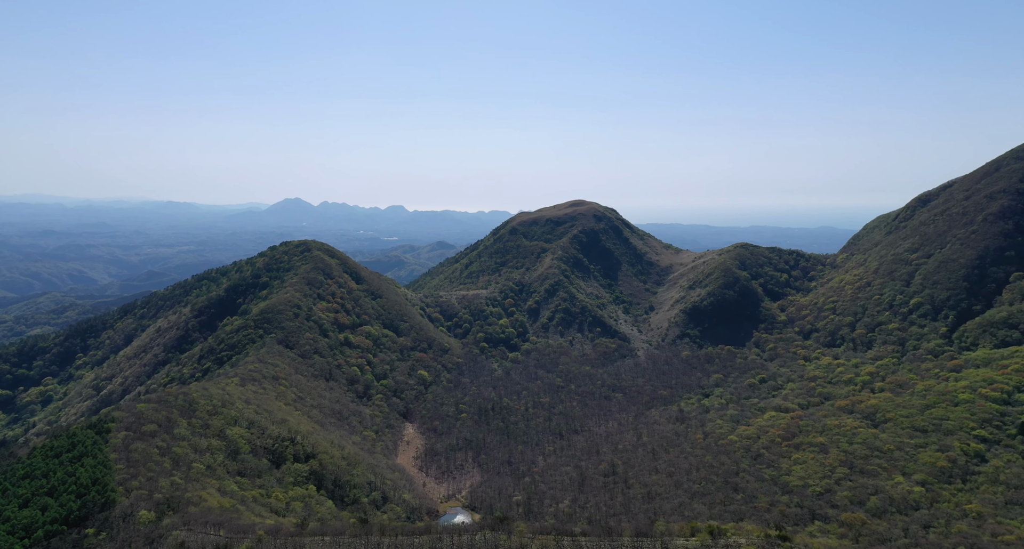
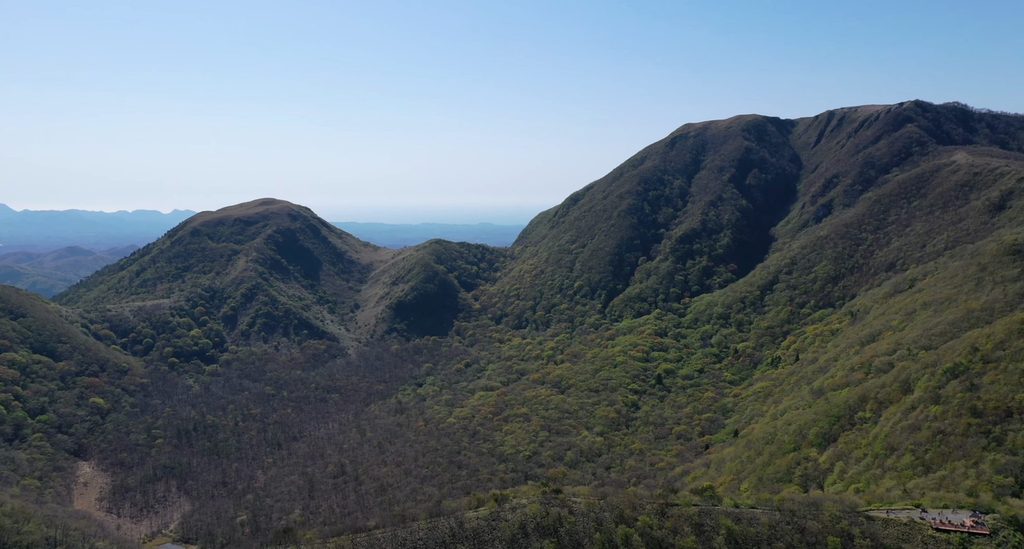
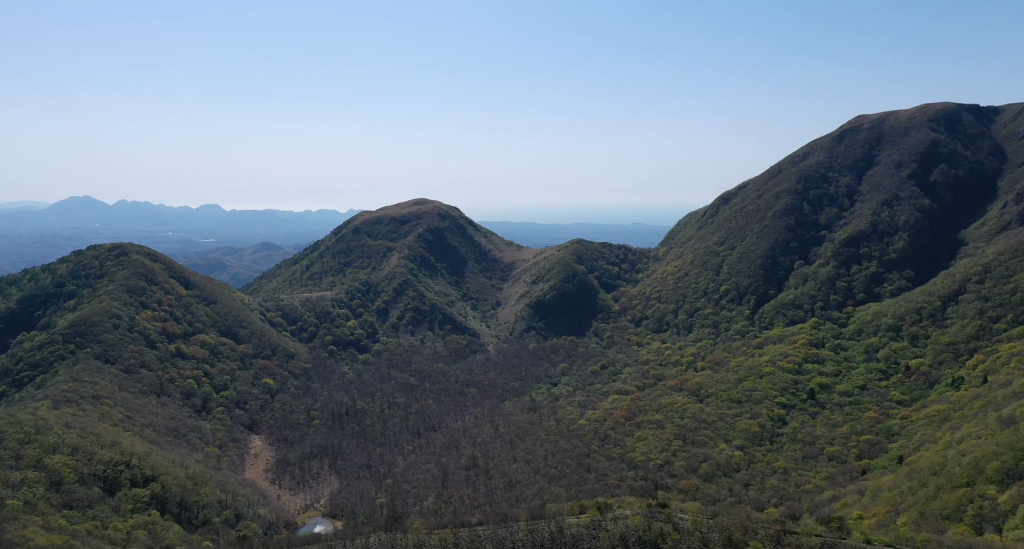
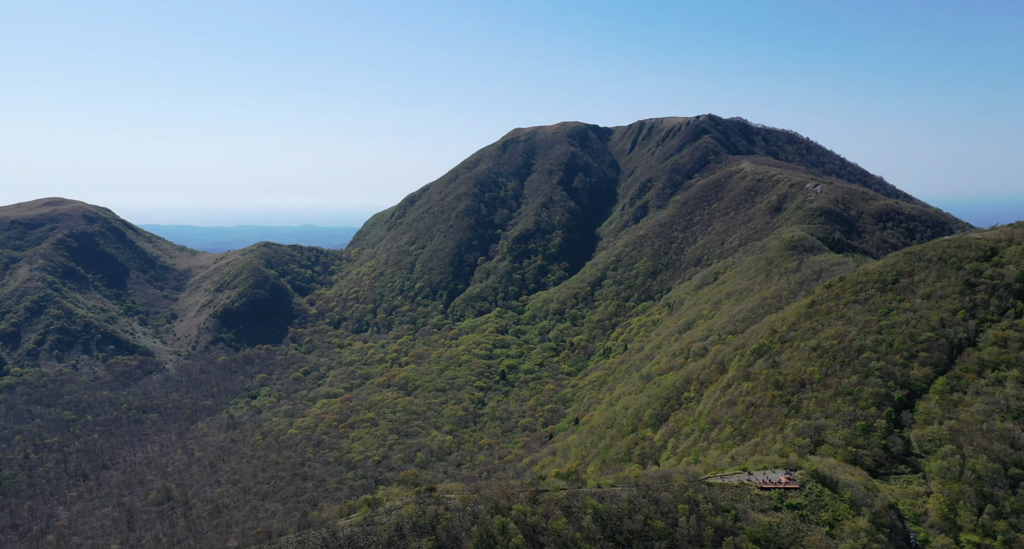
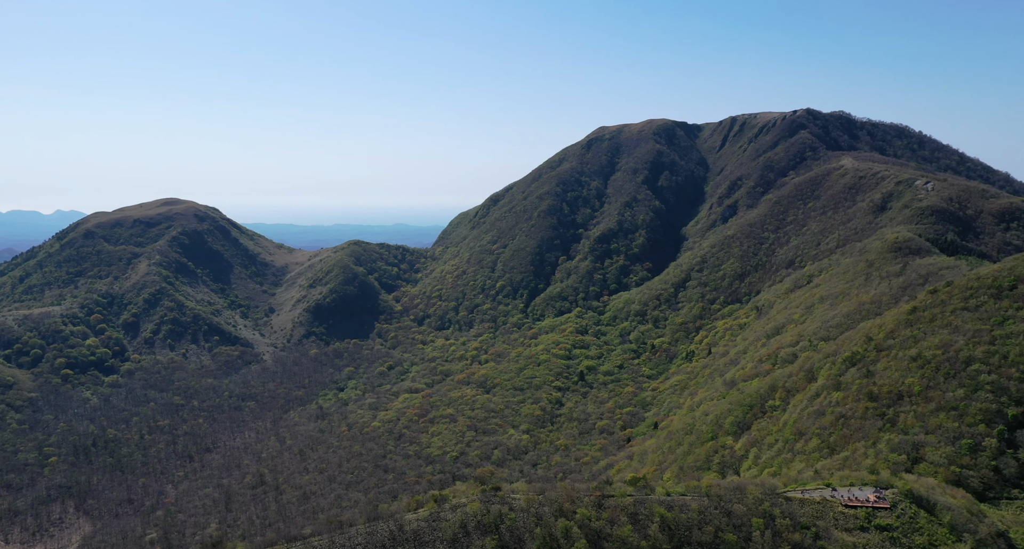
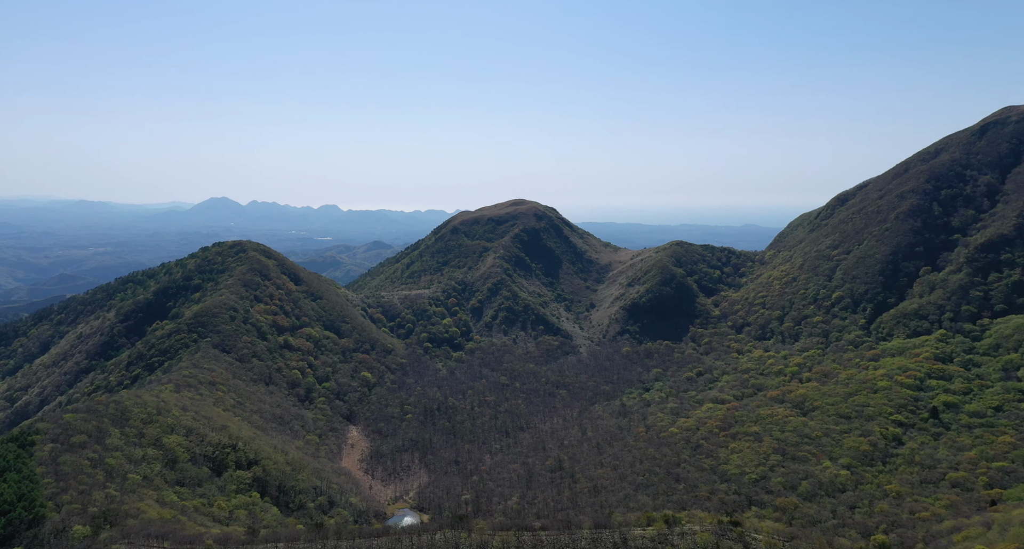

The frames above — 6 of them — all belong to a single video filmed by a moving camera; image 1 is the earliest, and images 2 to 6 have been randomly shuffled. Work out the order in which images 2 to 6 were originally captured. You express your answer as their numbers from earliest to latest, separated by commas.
6, 3, 2, 5, 4
